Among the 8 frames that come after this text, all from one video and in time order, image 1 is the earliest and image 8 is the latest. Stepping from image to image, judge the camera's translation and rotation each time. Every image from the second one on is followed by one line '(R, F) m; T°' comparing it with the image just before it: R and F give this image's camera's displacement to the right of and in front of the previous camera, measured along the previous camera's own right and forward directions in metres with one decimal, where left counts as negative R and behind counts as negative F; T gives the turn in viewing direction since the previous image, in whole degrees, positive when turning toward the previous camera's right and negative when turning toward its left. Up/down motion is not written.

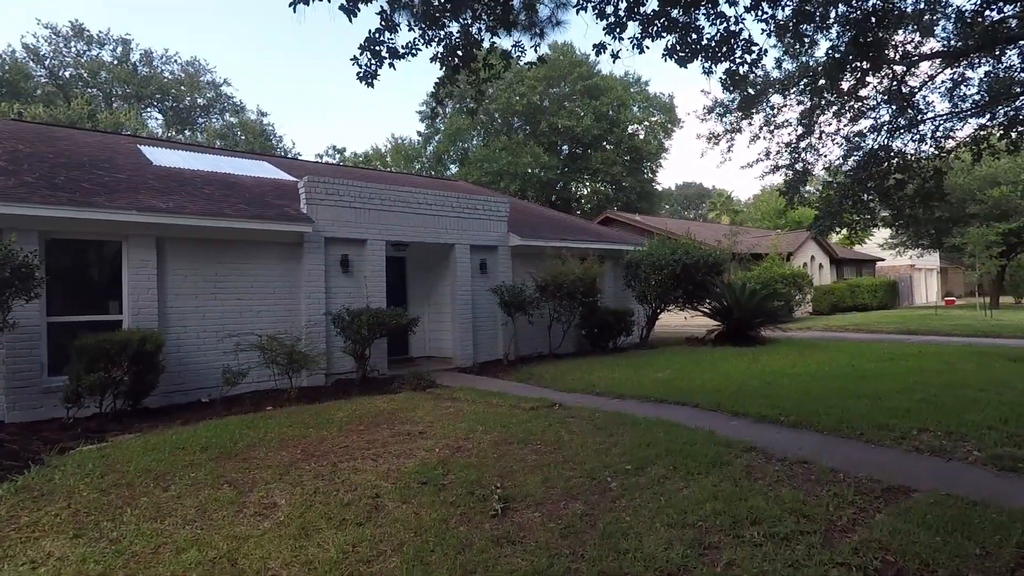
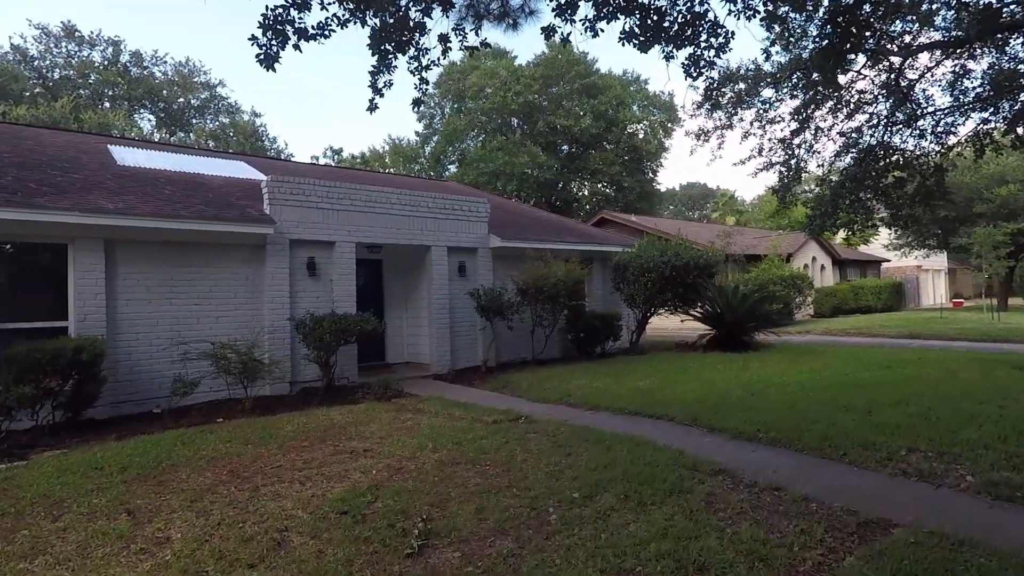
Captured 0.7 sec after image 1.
(+0.6, +0.5) m; -1°
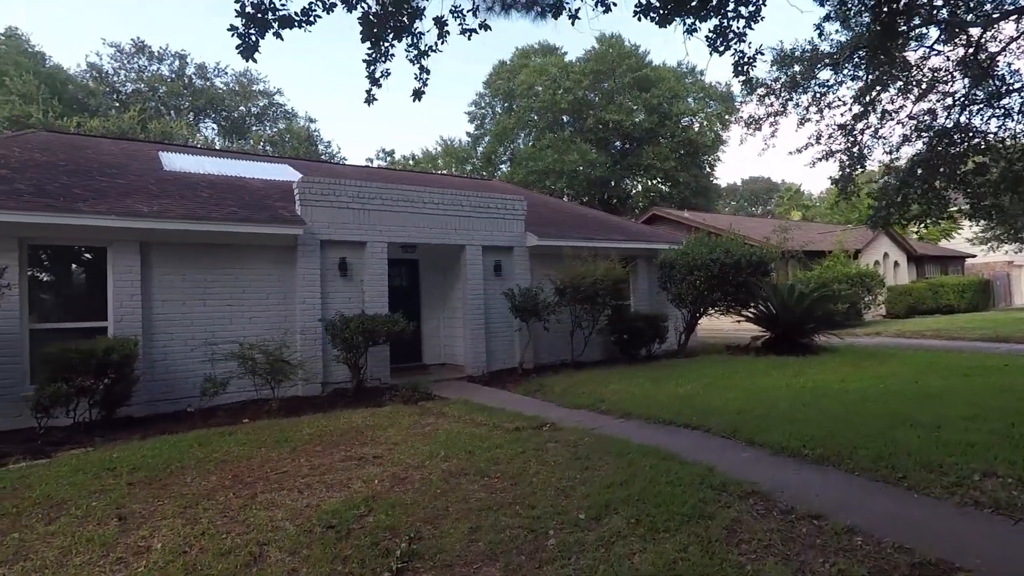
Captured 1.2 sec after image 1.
(+0.4, +0.4) m; -6°
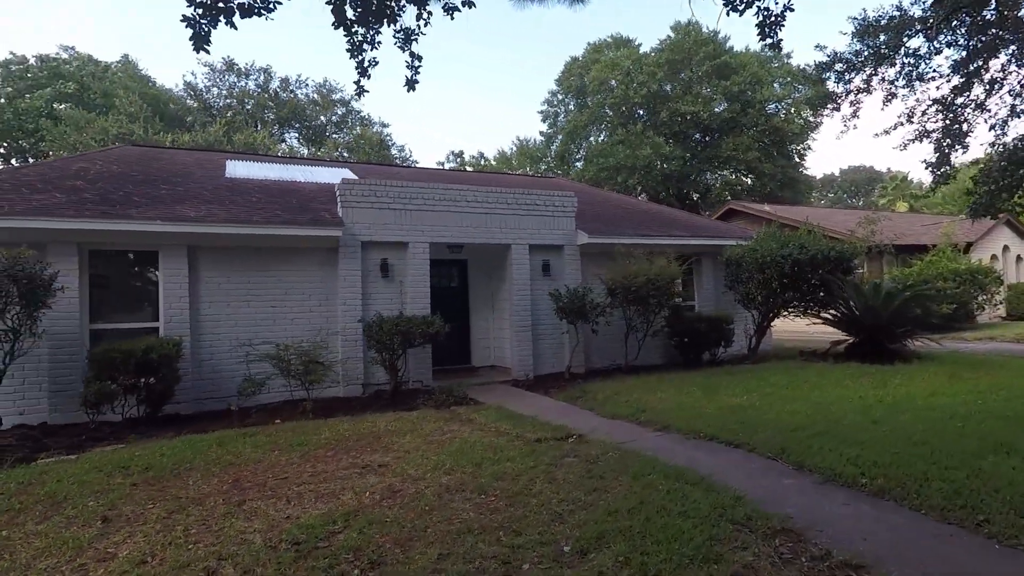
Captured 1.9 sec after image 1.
(+0.7, +0.5) m; -8°
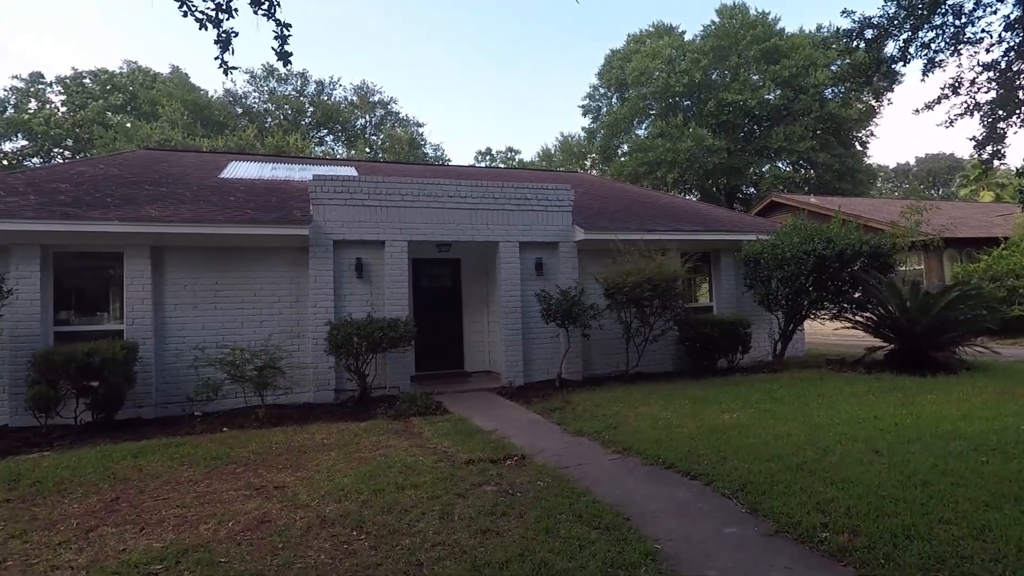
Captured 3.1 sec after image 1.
(+1.3, +0.8) m; -6°
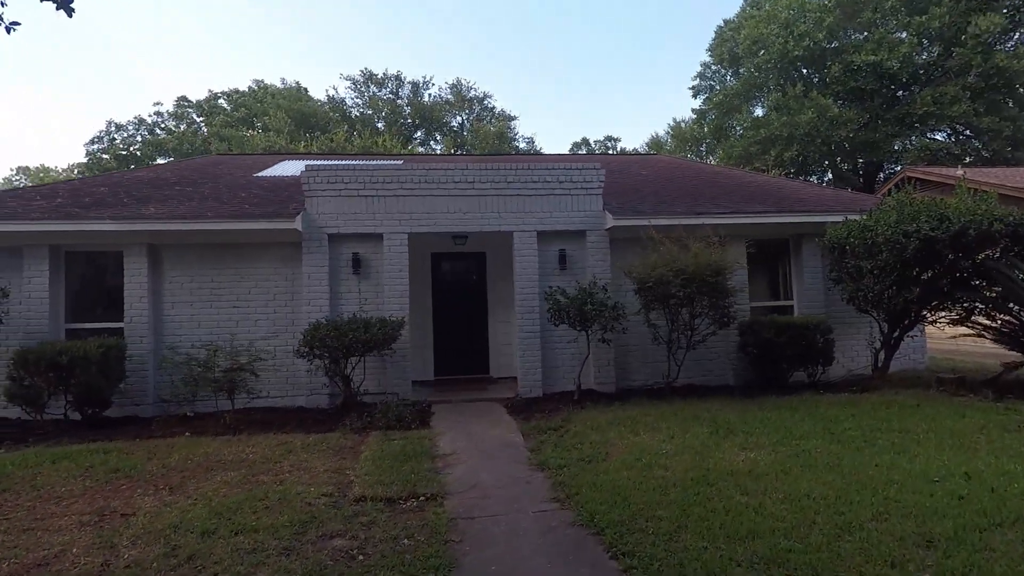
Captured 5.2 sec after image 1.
(+1.8, +1.5) m; -13°
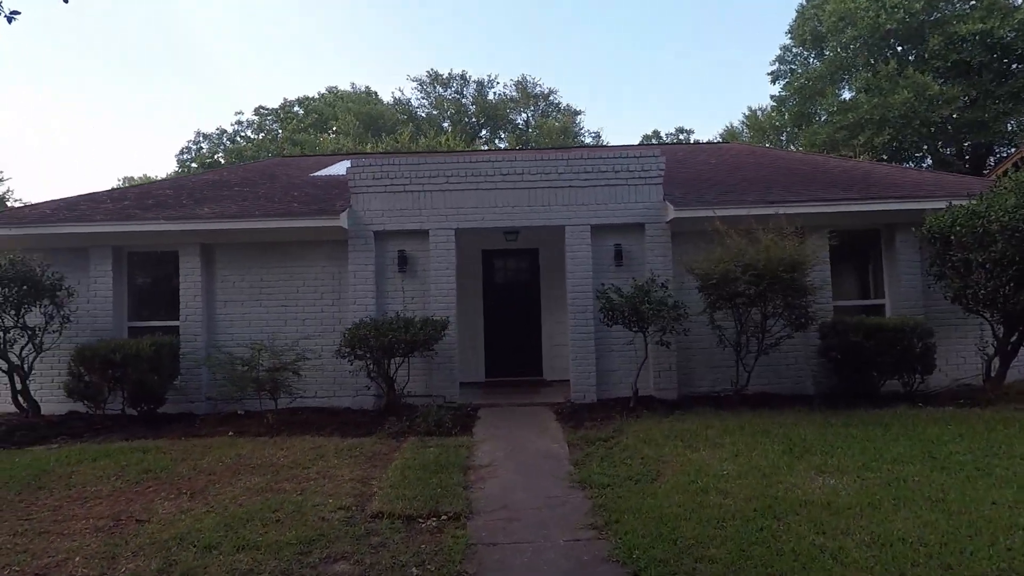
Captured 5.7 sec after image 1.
(+0.3, +0.5) m; -7°
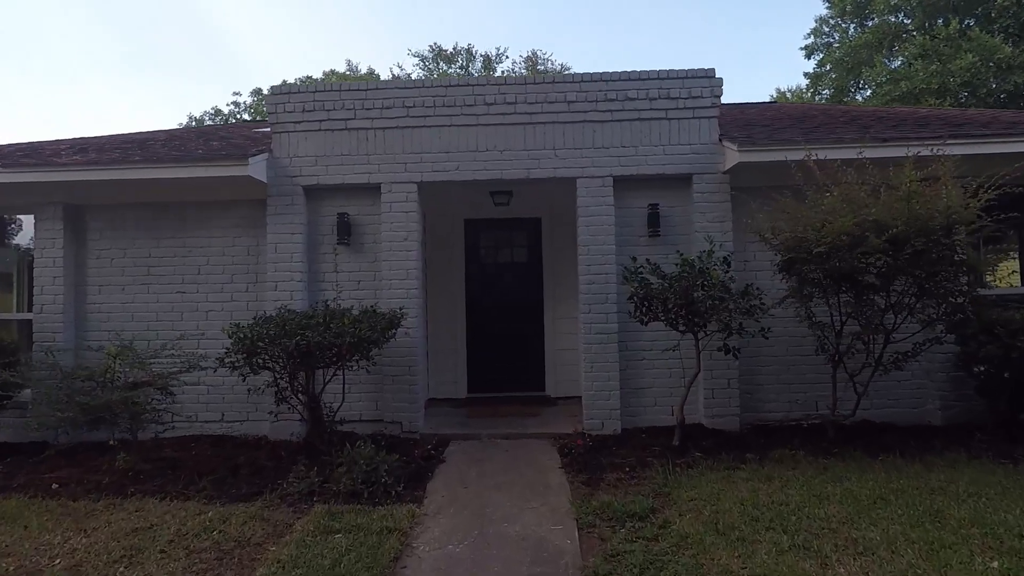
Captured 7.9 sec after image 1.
(+0.3, +2.6) m; -1°
